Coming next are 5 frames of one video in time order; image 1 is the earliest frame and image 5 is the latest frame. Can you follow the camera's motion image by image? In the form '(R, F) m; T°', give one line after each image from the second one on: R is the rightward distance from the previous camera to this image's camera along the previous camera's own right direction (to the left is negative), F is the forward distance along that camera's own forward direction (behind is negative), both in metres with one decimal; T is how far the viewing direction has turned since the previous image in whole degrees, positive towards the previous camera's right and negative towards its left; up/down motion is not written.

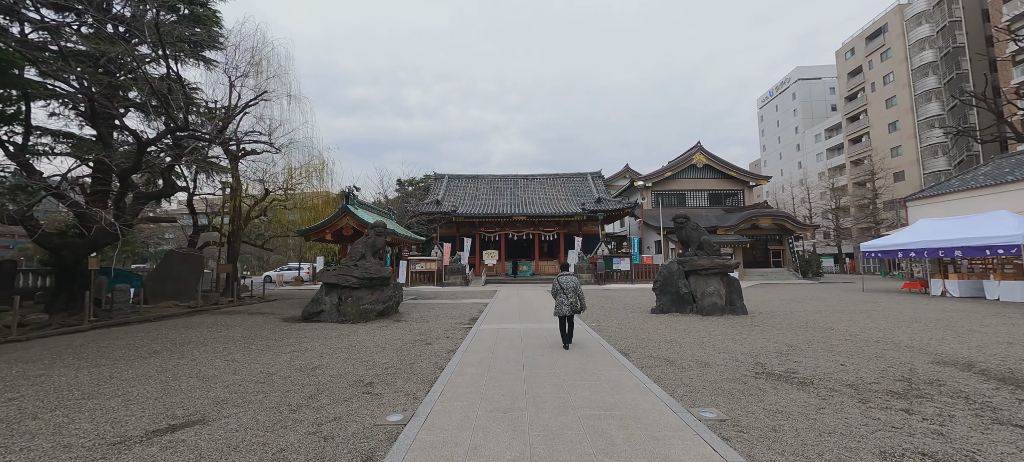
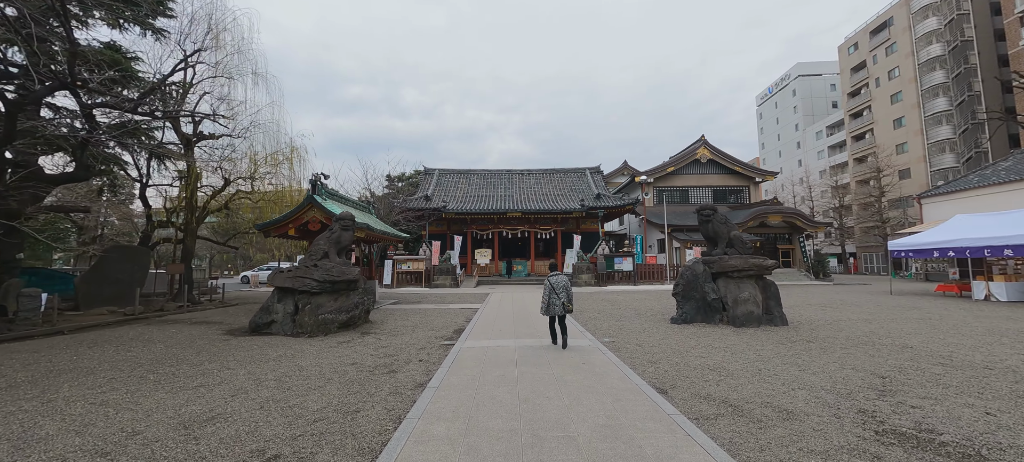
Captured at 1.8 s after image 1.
(0.0, +1.6) m; +1°
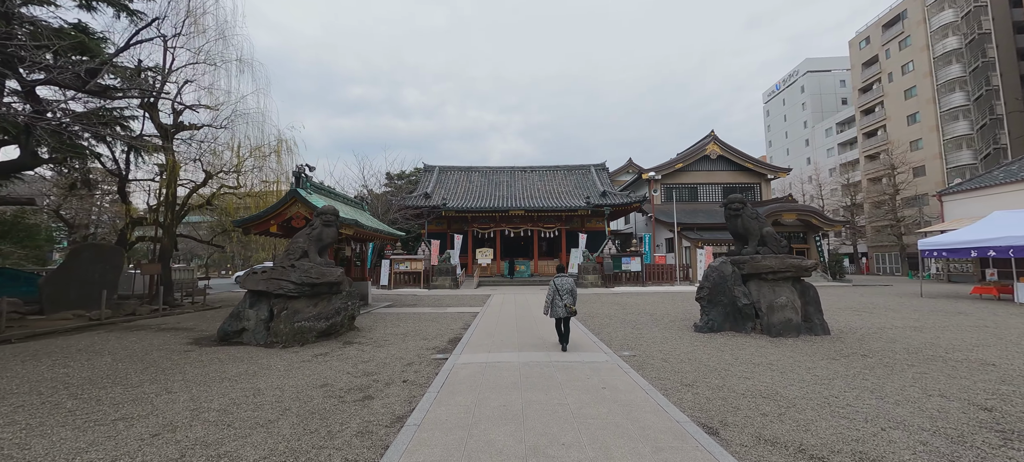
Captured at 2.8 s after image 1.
(0.0, +0.9) m; 0°
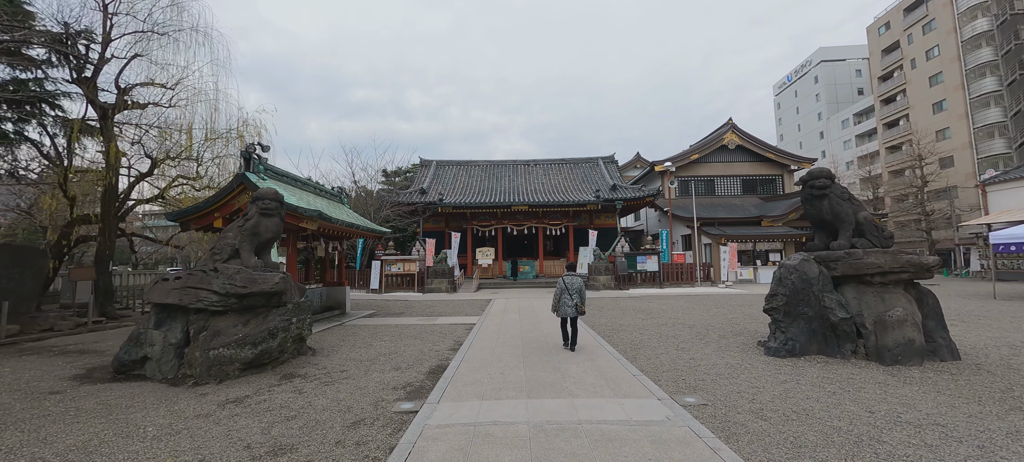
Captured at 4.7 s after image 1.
(0.0, +1.8) m; 0°
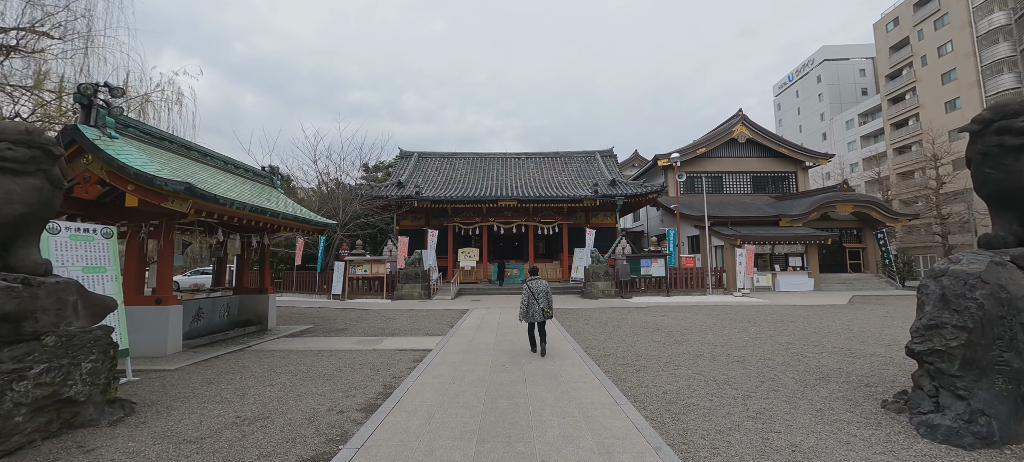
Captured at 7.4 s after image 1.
(+0.3, +2.3) m; +1°
